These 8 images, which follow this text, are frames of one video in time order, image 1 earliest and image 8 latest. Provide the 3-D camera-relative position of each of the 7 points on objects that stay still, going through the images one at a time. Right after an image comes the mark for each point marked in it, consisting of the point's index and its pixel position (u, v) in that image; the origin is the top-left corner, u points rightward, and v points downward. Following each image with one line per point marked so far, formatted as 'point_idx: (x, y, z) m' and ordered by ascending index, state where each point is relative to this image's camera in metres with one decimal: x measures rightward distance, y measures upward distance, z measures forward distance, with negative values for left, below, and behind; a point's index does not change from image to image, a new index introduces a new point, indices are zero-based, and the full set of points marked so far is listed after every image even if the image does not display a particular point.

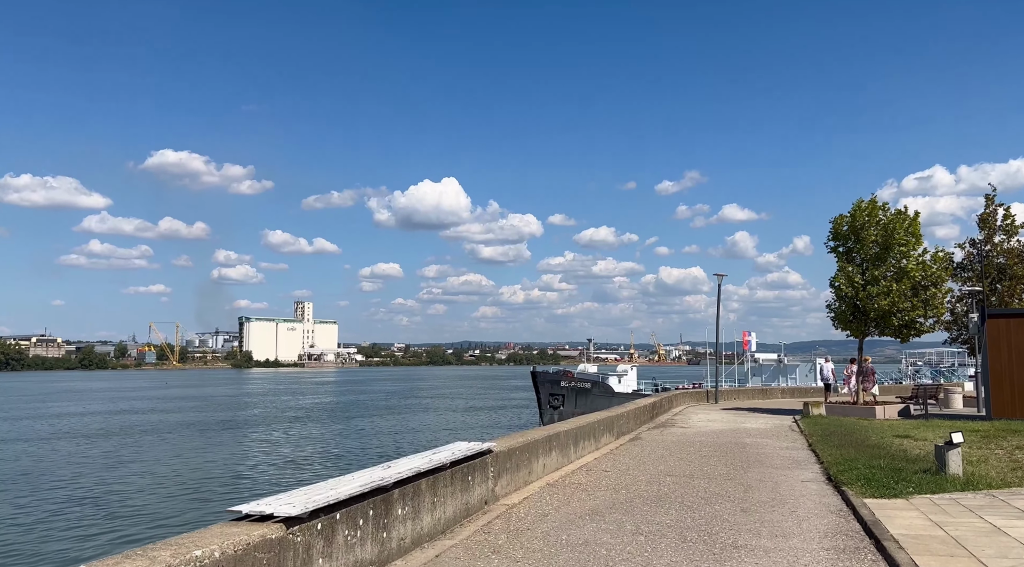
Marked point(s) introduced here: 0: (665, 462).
0: (+2.2, -2.6, +12.3) m
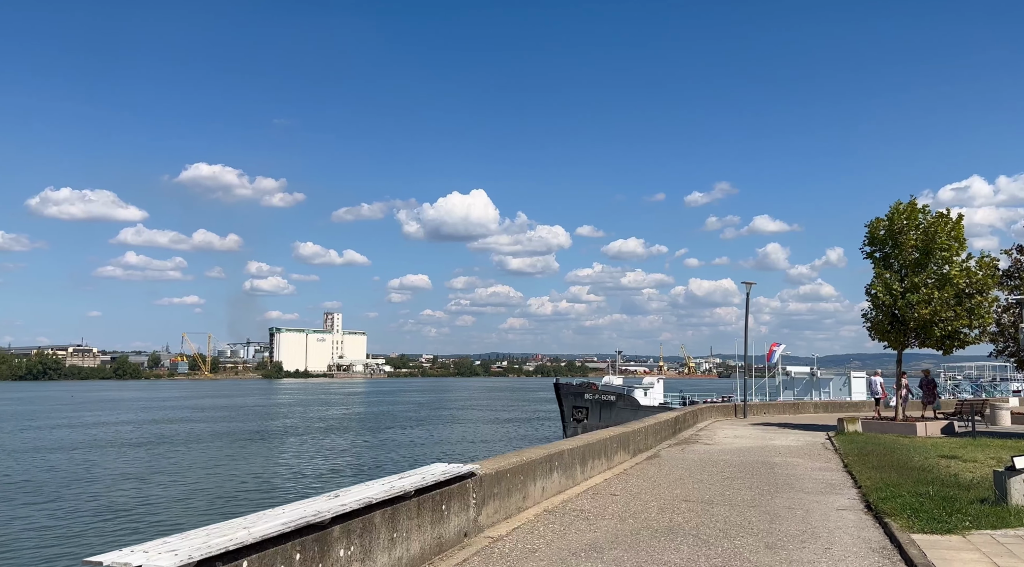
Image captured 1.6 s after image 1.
0: (+2.2, -2.6, +11.0) m
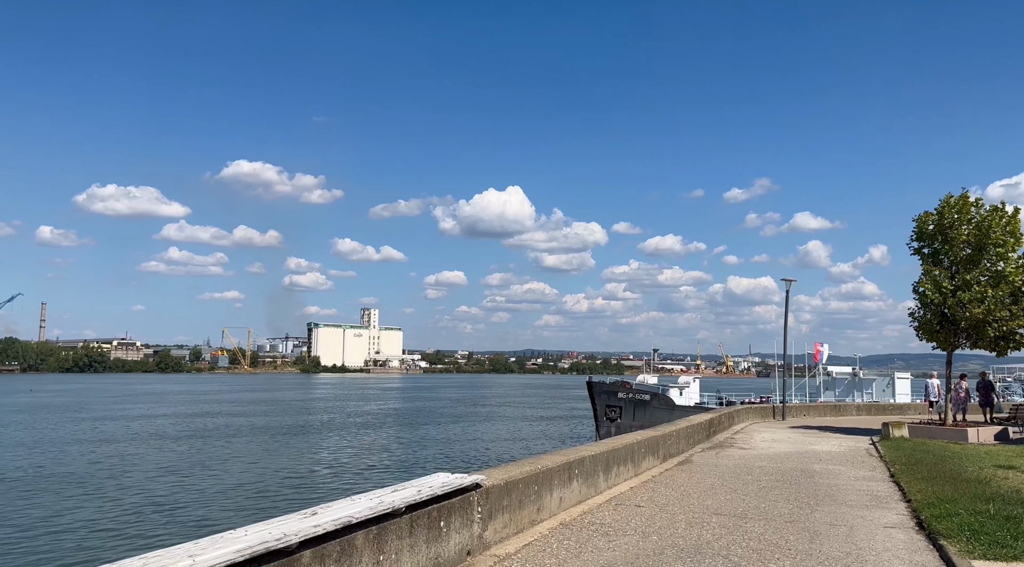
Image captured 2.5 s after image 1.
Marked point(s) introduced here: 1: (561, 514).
0: (+2.4, -2.5, +10.2) m
1: (+0.5, -2.2, +8.3) m
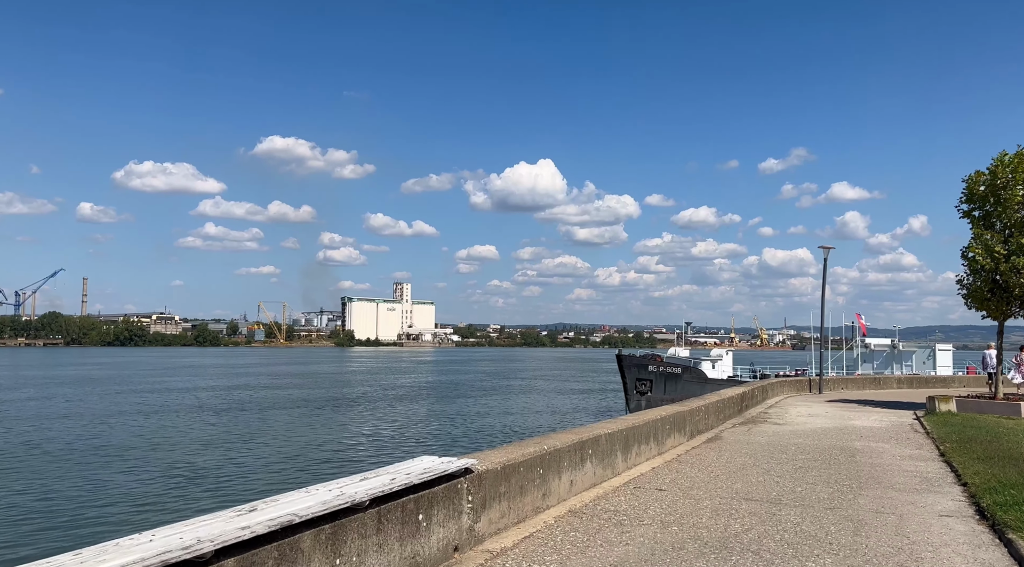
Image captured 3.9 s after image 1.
0: (+2.5, -2.1, +9.3) m
1: (+0.5, -1.9, +7.4) m
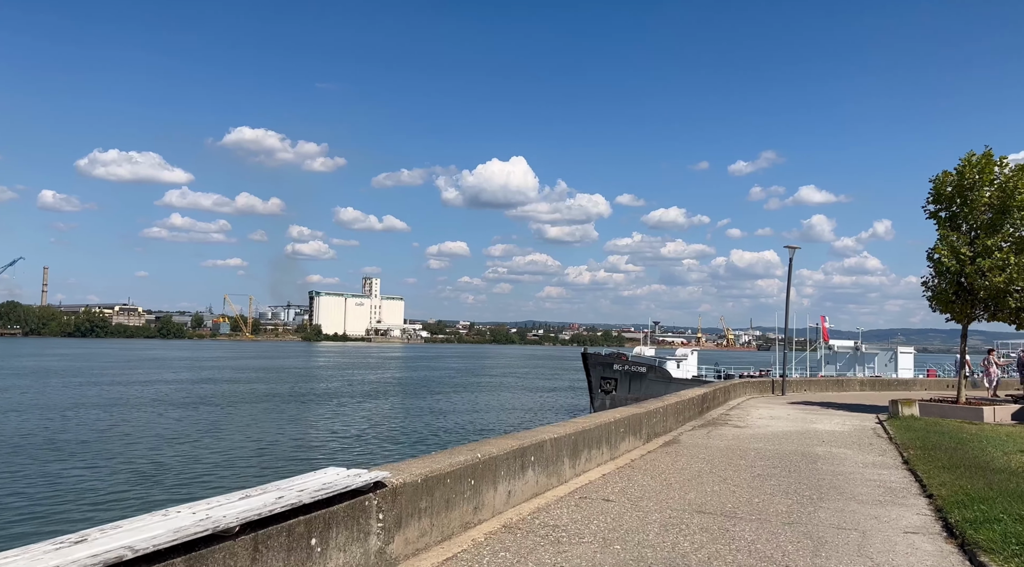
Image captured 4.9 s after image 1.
0: (+1.9, -2.1, +8.7) m
1: (0.0, -1.8, +6.7) m
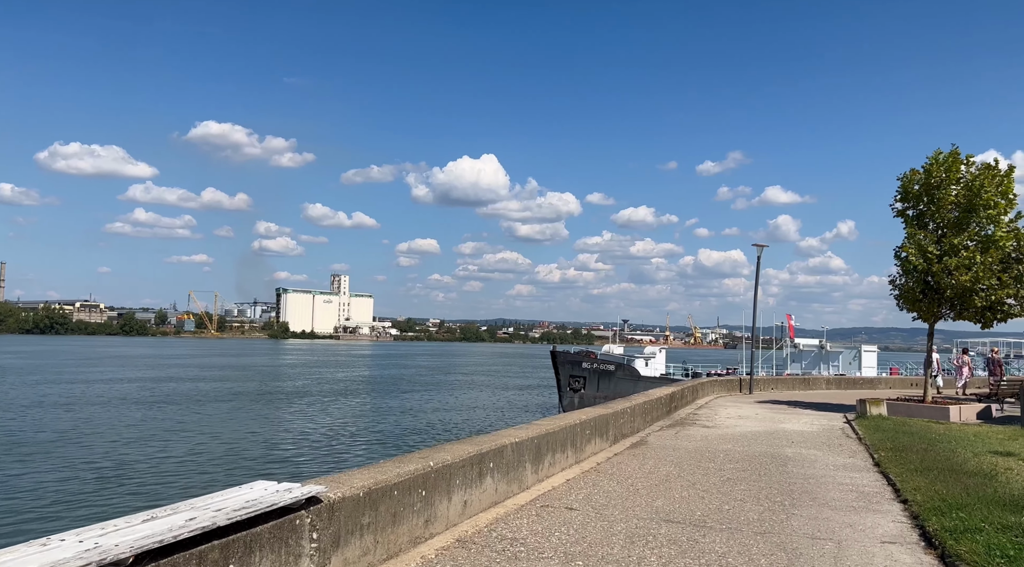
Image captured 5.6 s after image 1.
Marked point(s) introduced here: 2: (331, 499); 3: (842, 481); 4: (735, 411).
0: (+1.5, -2.0, +8.3) m
1: (-0.4, -1.8, +6.3) m
2: (-1.0, -1.1, +4.5) m
3: (+3.7, -2.2, +9.6) m
4: (+5.1, -2.9, +19.6) m
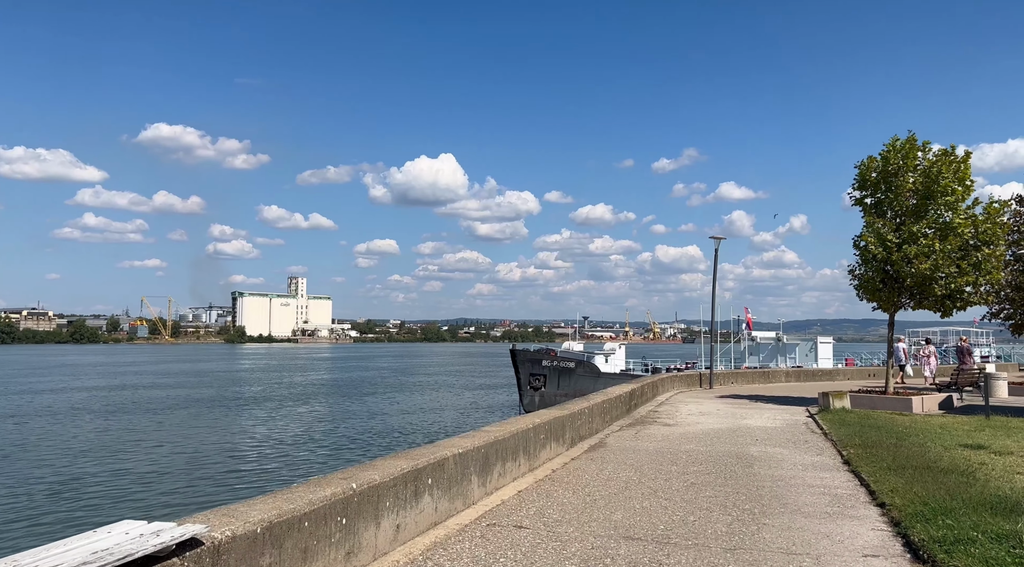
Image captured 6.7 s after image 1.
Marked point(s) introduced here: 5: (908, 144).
0: (+1.0, -1.9, +7.6) m
1: (-0.8, -1.7, +5.5) m
2: (-1.3, -1.1, +3.7) m
3: (+3.1, -2.1, +9.0) m
4: (+4.1, -2.8, +19.1) m
5: (+8.4, +3.0, +18.1) m
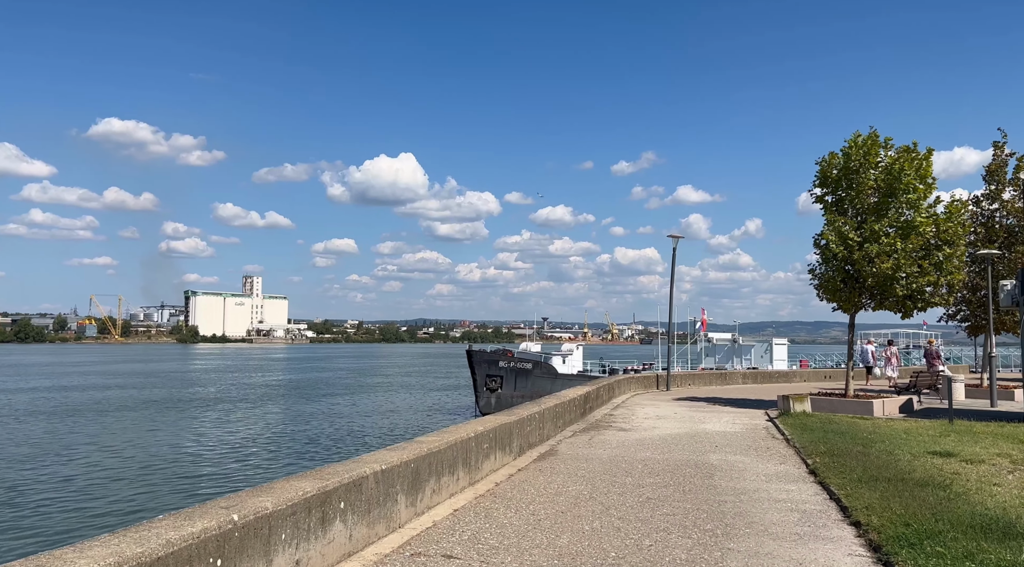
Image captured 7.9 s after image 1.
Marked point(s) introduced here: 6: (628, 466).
0: (+0.5, -1.9, +6.8) m
1: (-1.2, -1.7, +4.5) m
2: (-1.6, -1.0, +2.7) m
3: (+2.5, -2.0, +8.2) m
4: (+3.0, -2.7, +18.4) m
5: (+7.4, +3.0, +17.6) m
6: (+1.4, -2.2, +10.1) m
